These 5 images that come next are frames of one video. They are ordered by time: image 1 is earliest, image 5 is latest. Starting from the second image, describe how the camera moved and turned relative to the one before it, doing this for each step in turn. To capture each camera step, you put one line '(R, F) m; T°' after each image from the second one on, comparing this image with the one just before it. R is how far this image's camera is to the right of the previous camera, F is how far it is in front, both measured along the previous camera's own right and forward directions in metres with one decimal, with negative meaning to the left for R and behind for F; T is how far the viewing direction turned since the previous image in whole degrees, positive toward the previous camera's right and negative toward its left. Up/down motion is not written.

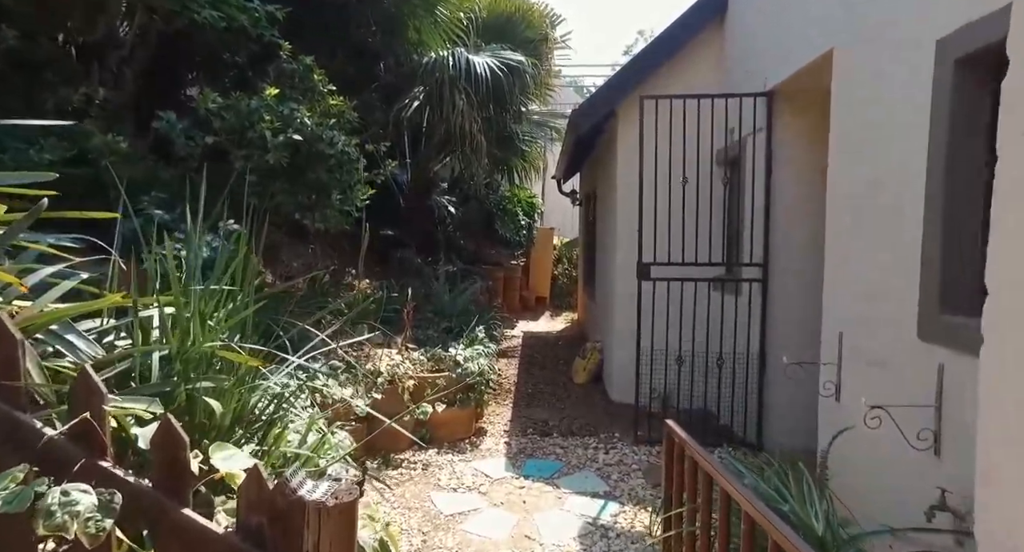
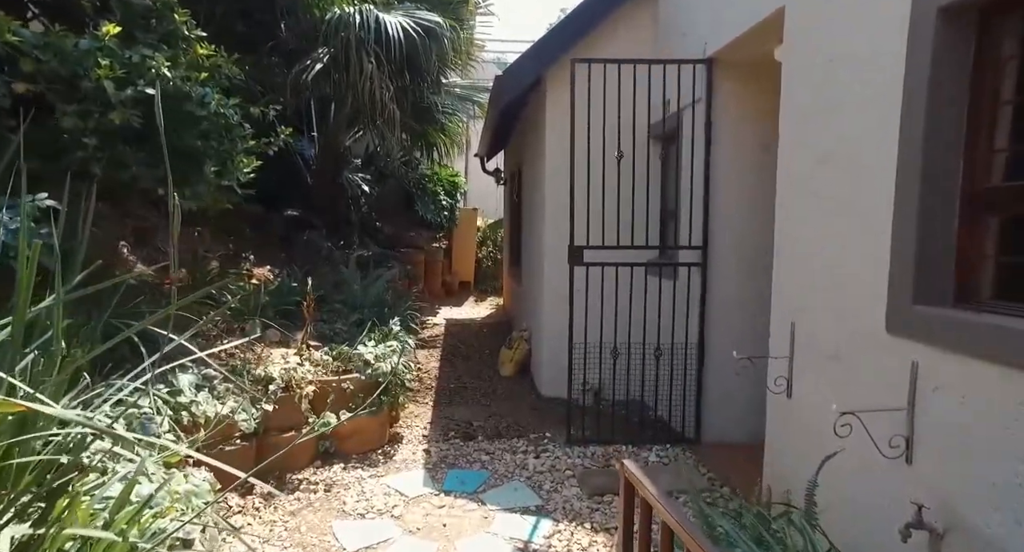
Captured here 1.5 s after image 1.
(0.0, +0.5) m; +7°
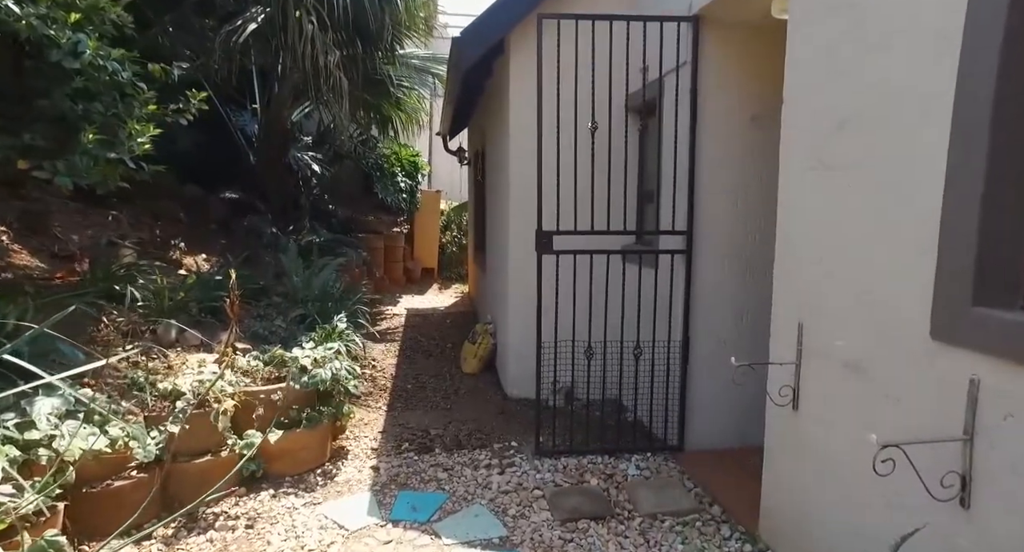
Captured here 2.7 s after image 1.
(0.0, +0.5) m; +3°
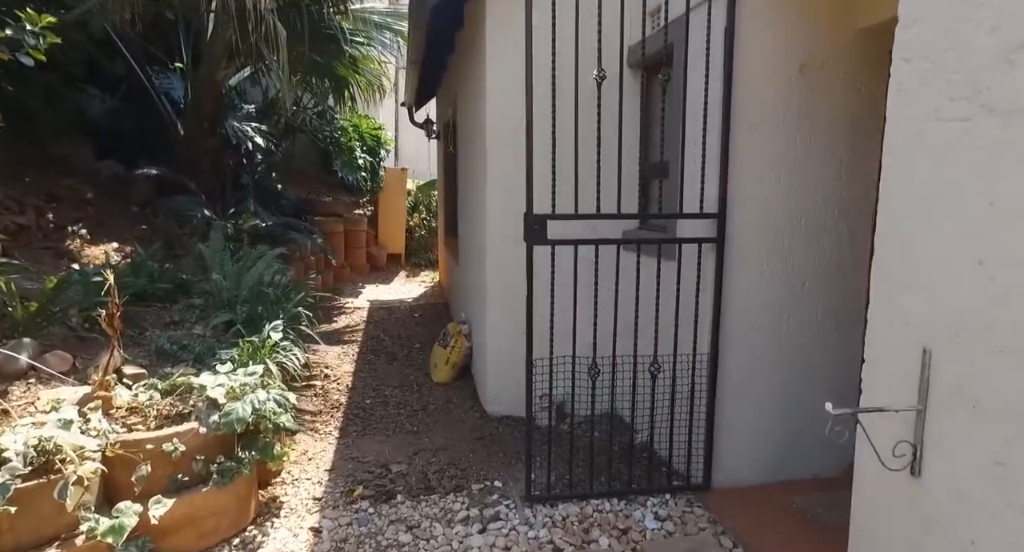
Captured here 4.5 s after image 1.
(0.0, +0.8) m; +2°
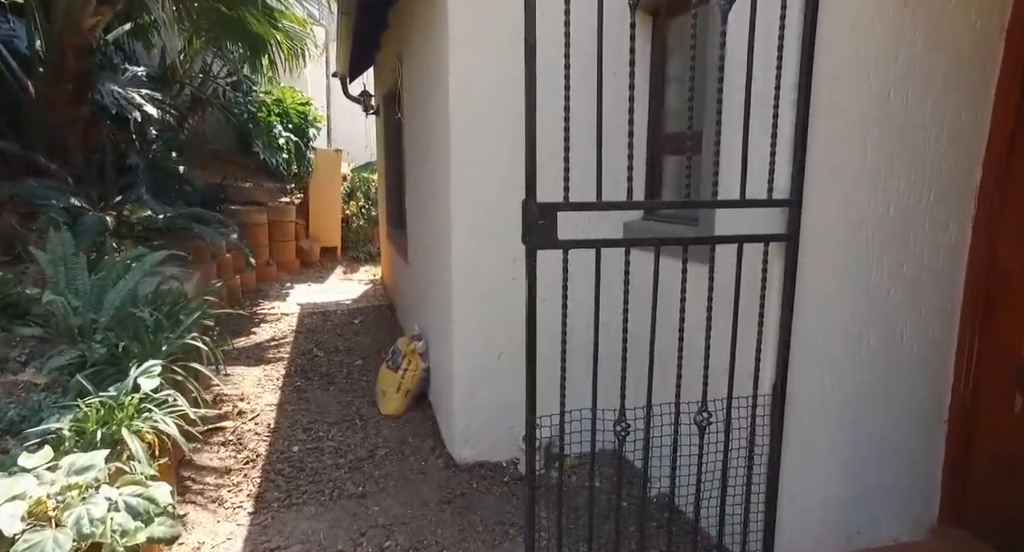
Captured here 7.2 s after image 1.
(-0.1, +0.9) m; +5°
